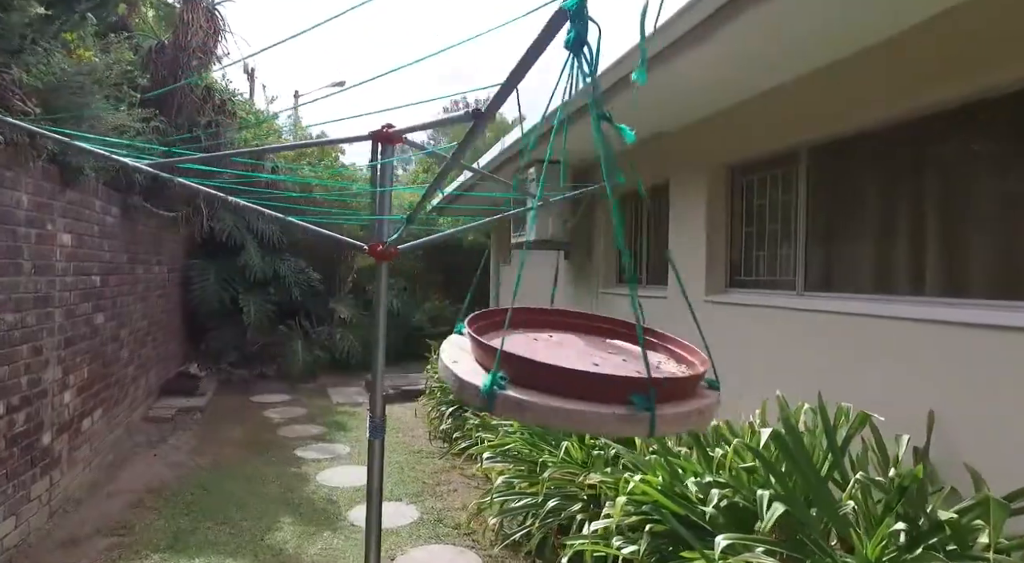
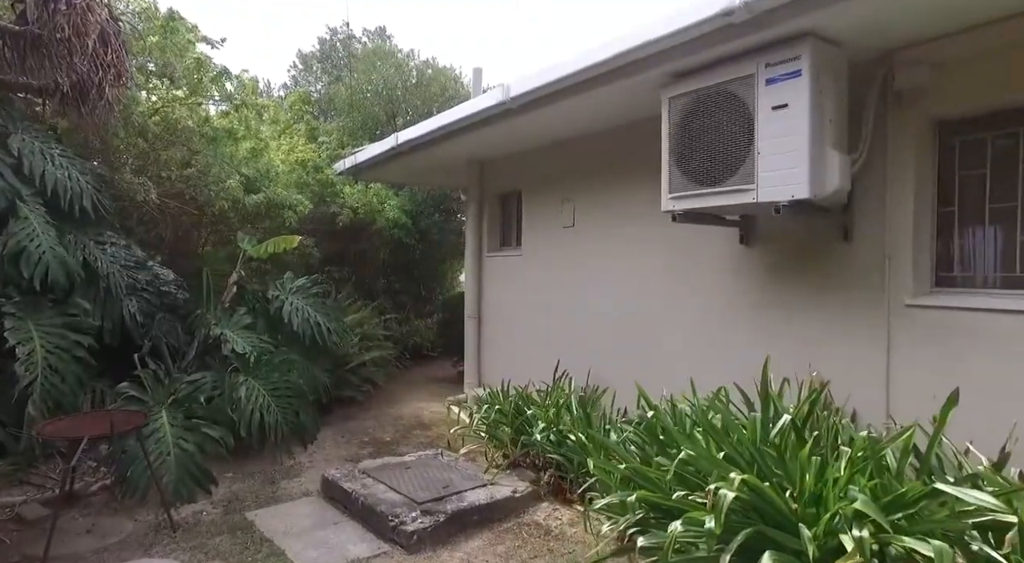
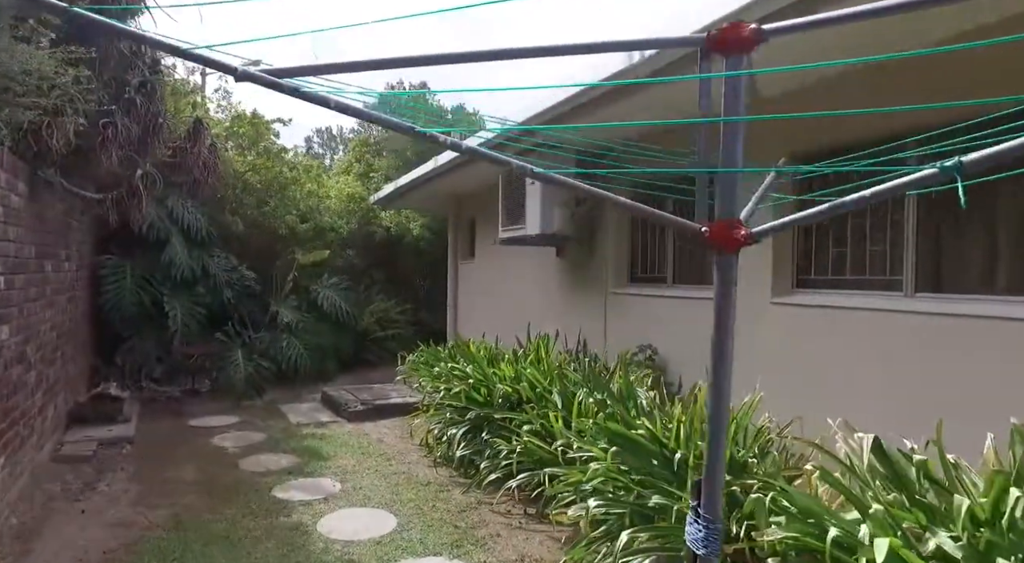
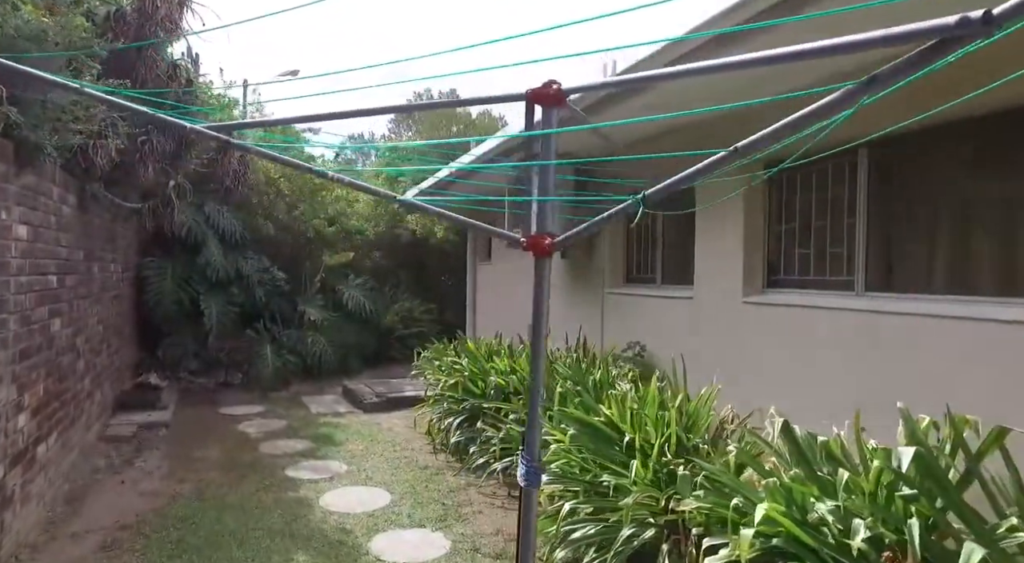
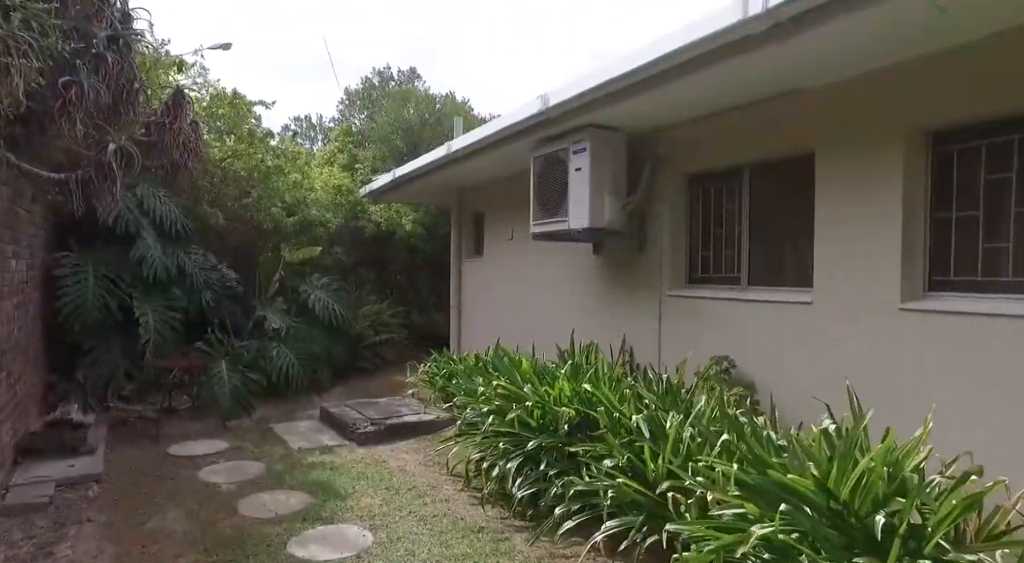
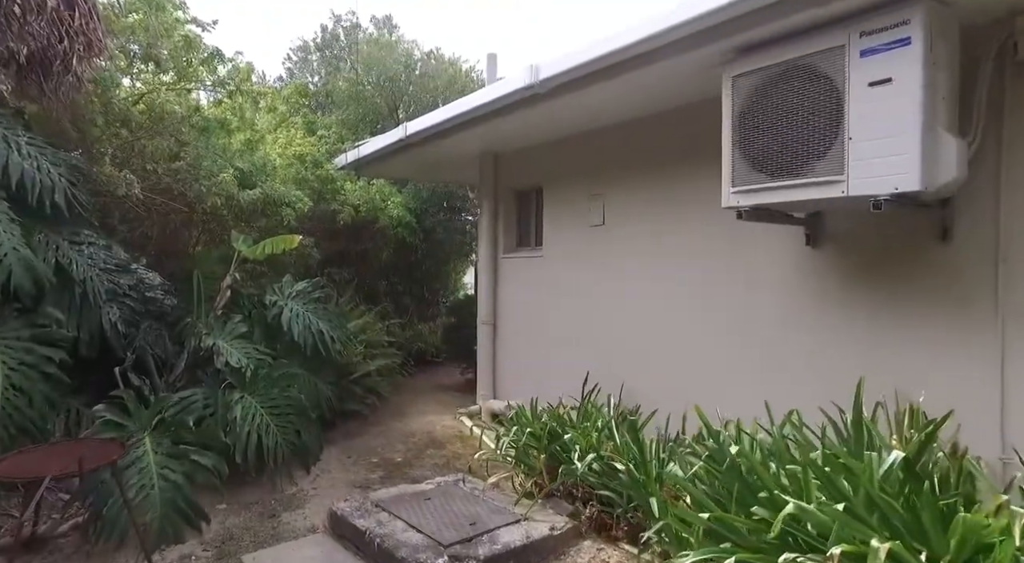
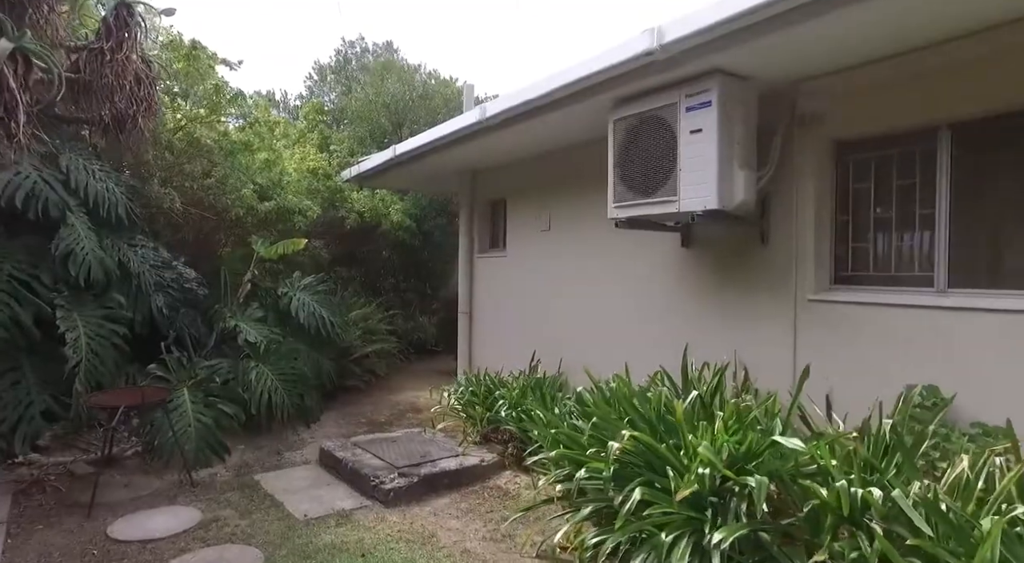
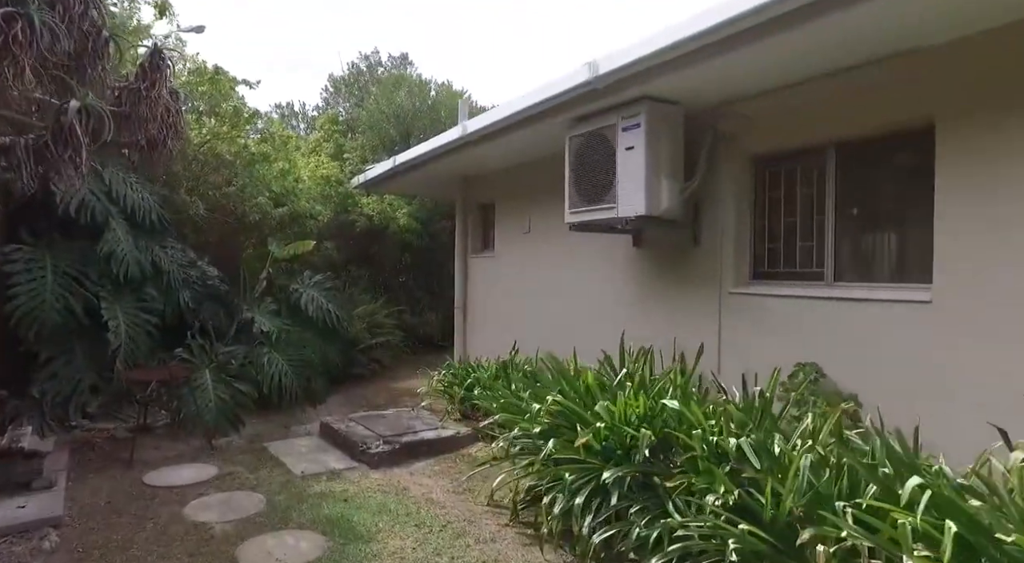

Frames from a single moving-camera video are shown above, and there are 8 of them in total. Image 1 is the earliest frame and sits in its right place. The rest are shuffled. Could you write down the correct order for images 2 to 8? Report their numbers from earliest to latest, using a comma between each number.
4, 3, 5, 8, 7, 2, 6
